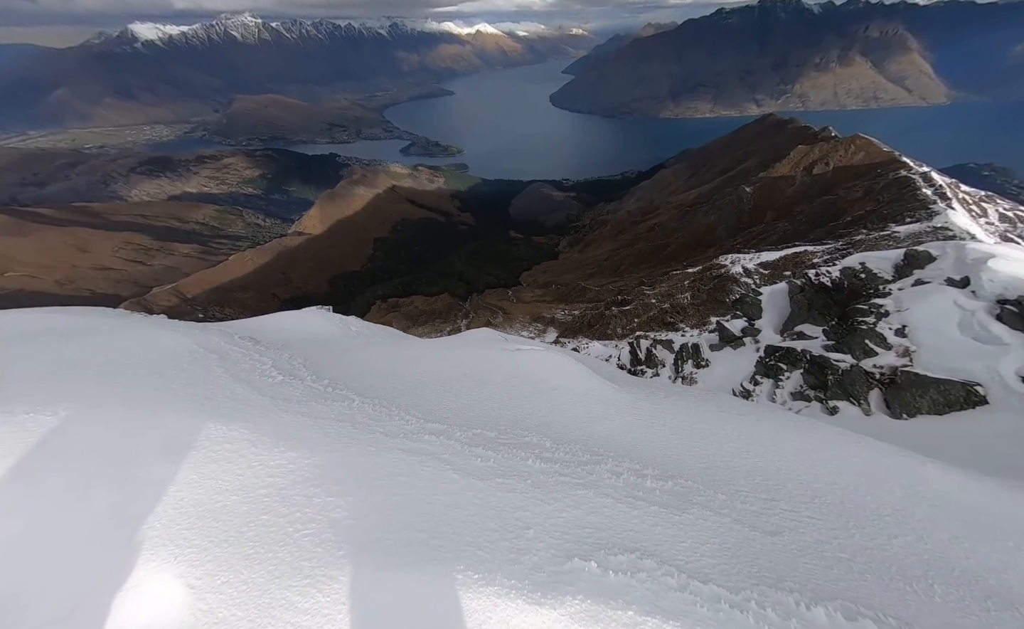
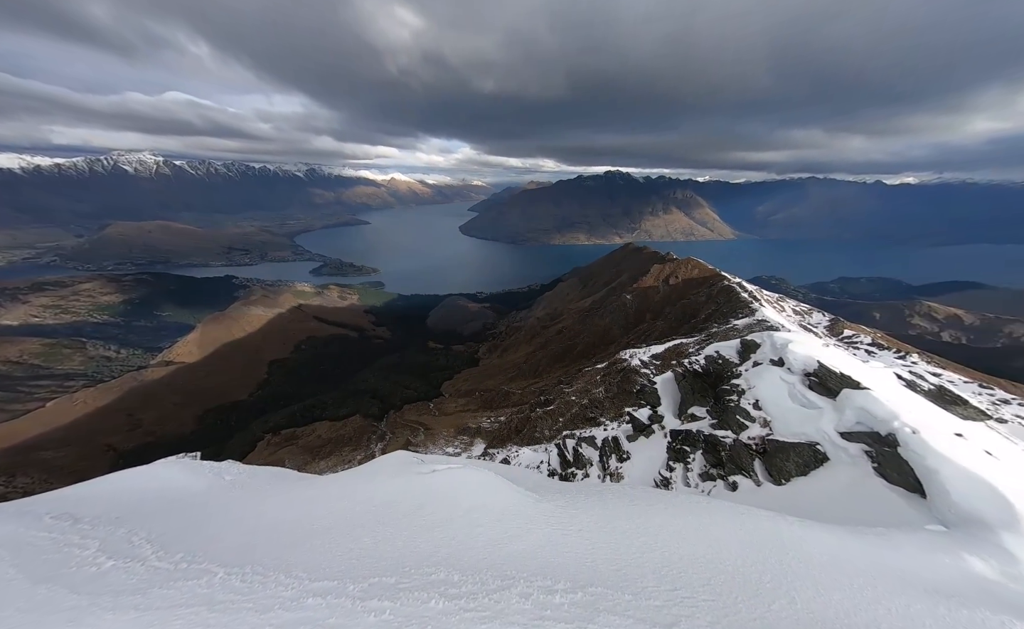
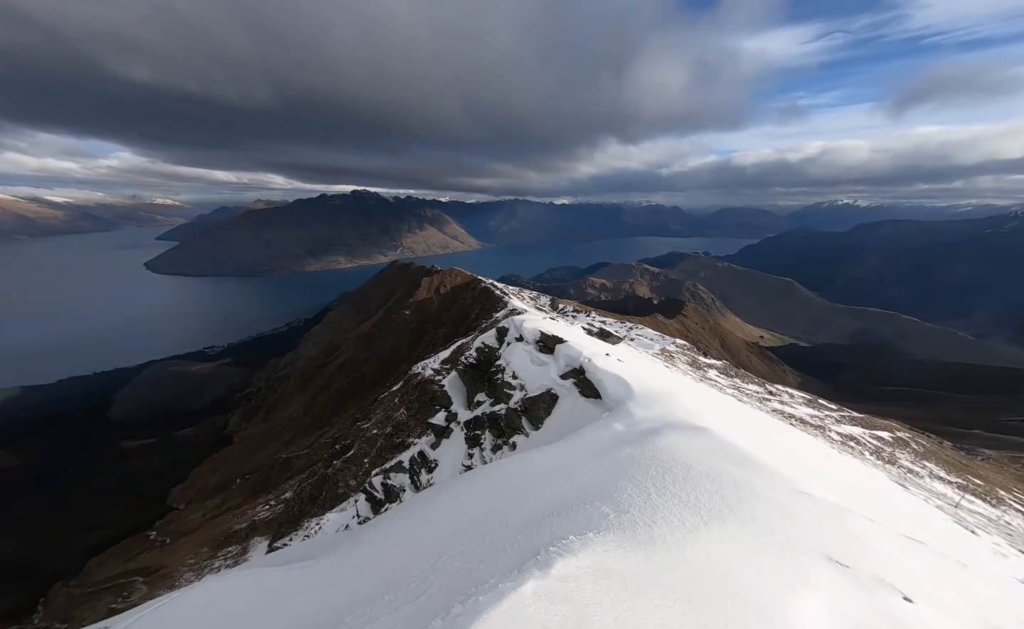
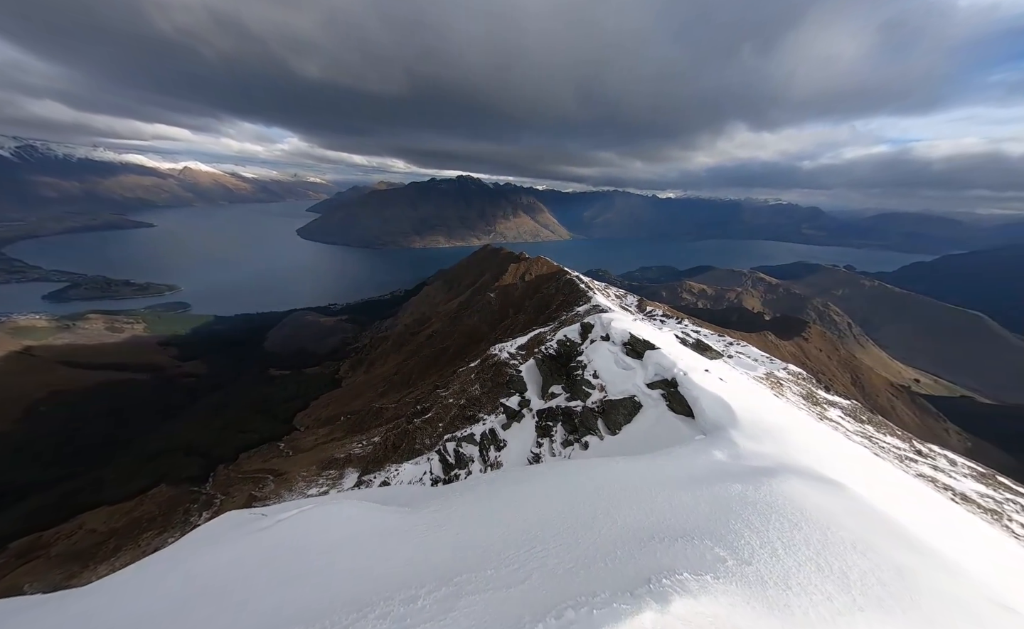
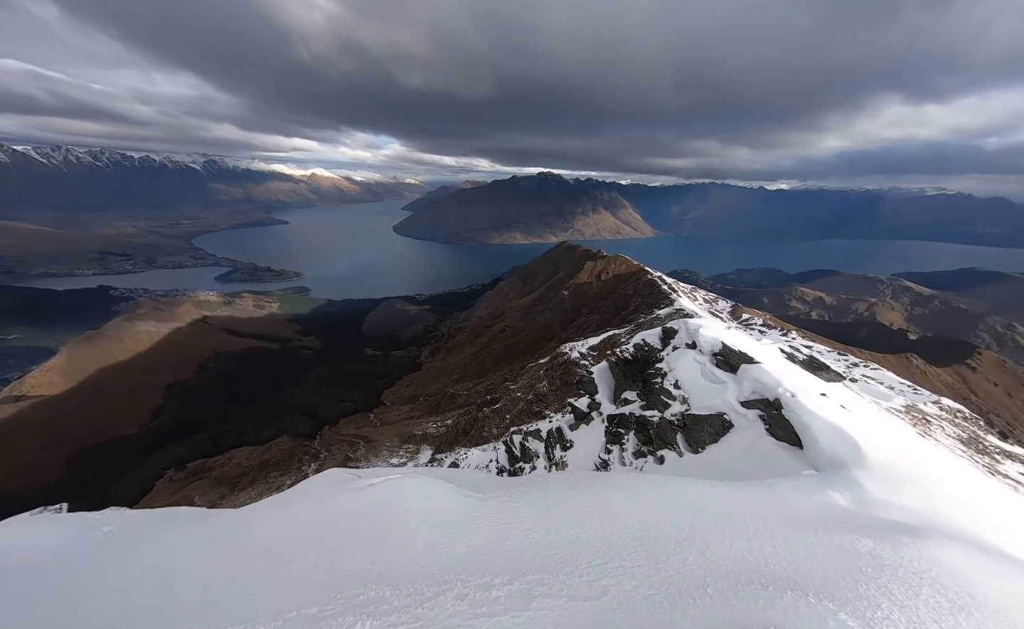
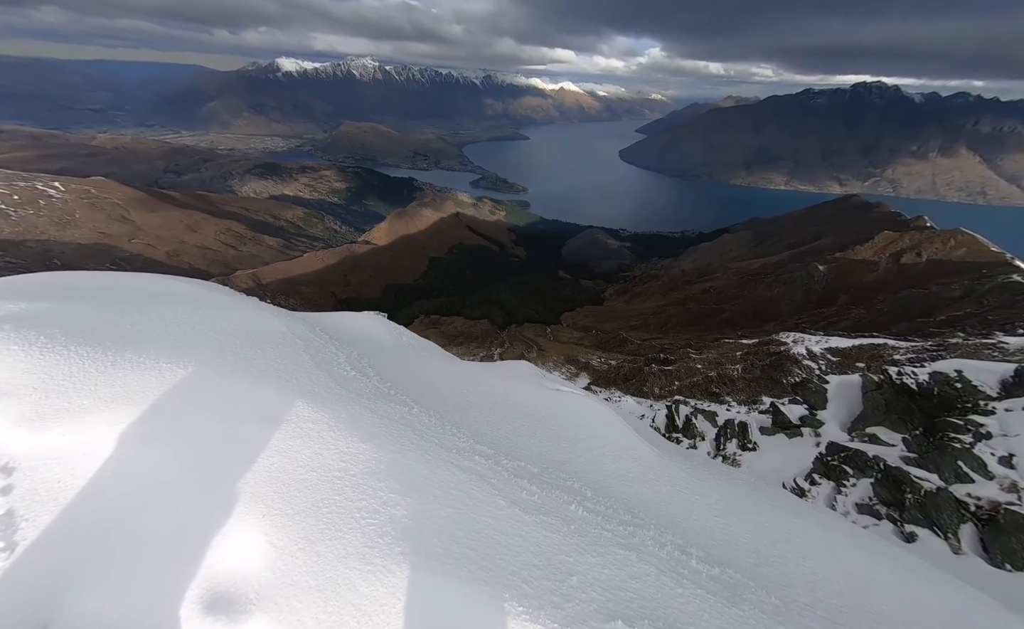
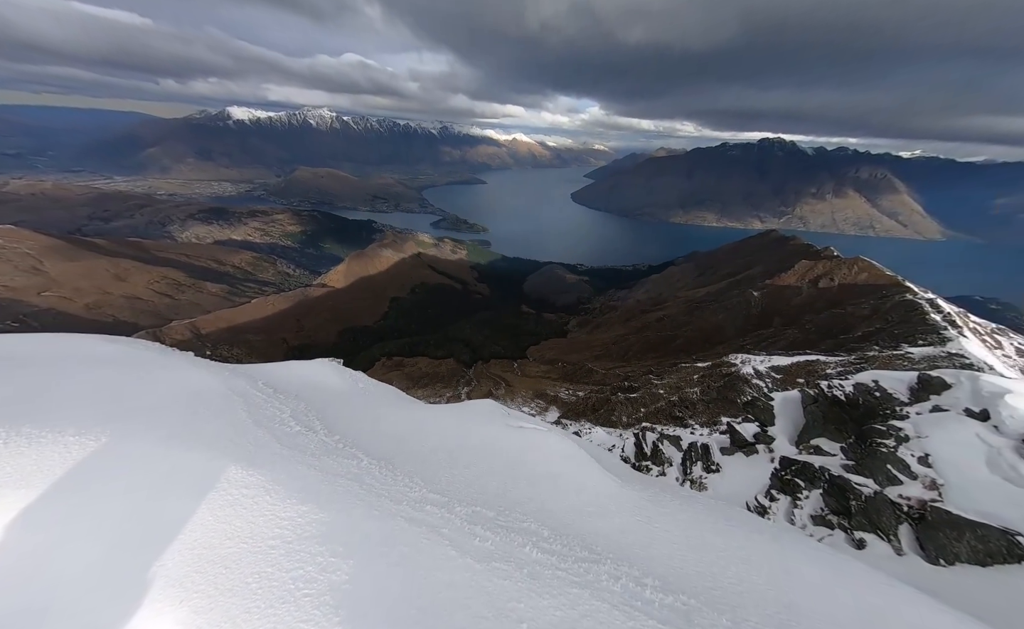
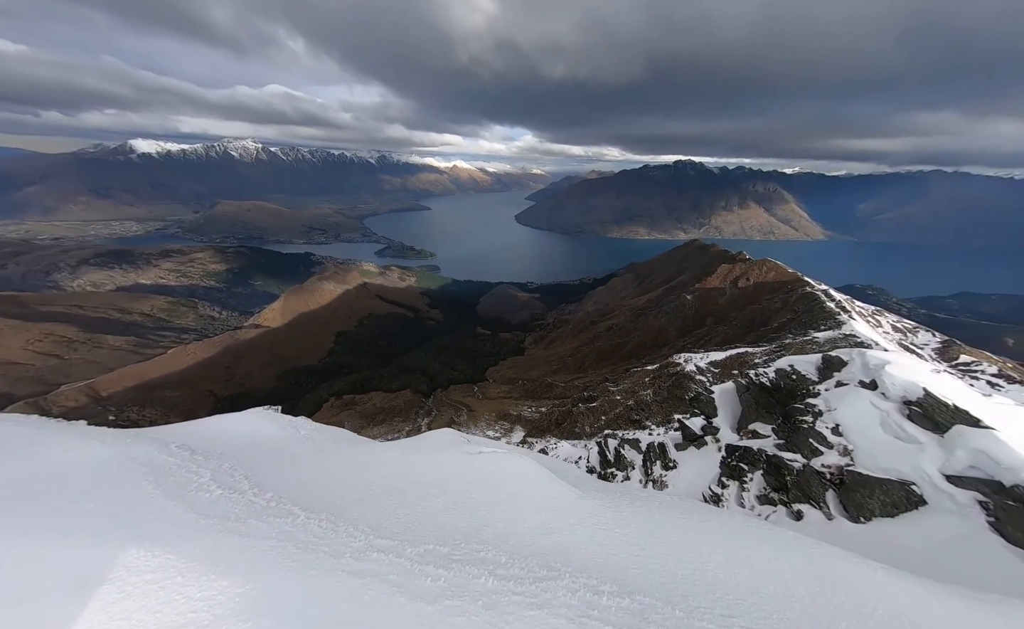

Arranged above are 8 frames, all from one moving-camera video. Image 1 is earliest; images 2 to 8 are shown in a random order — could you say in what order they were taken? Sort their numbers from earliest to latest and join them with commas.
6, 7, 8, 2, 5, 4, 3
